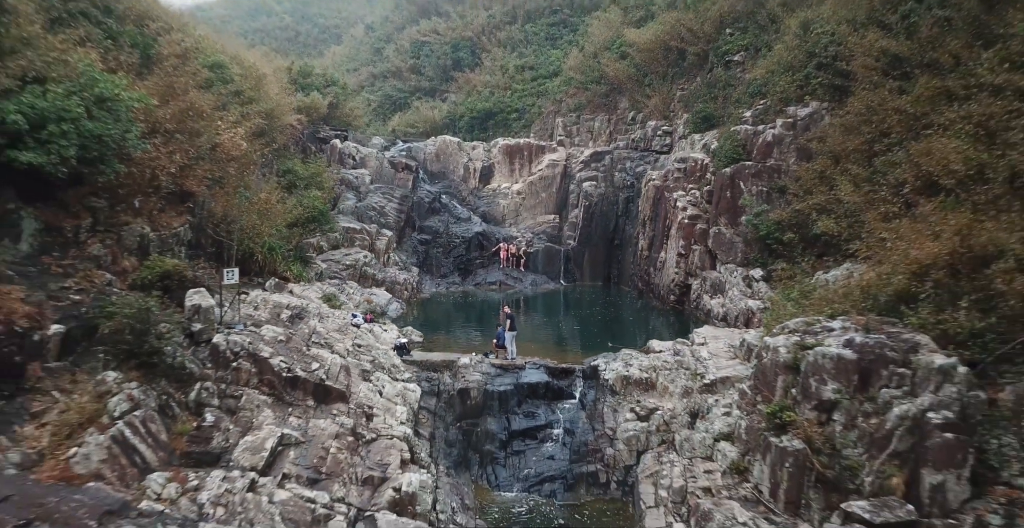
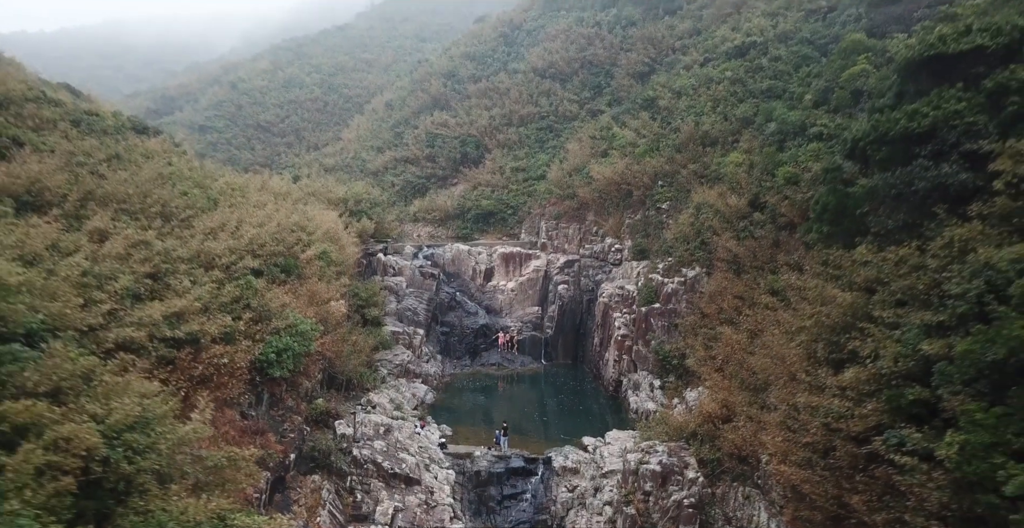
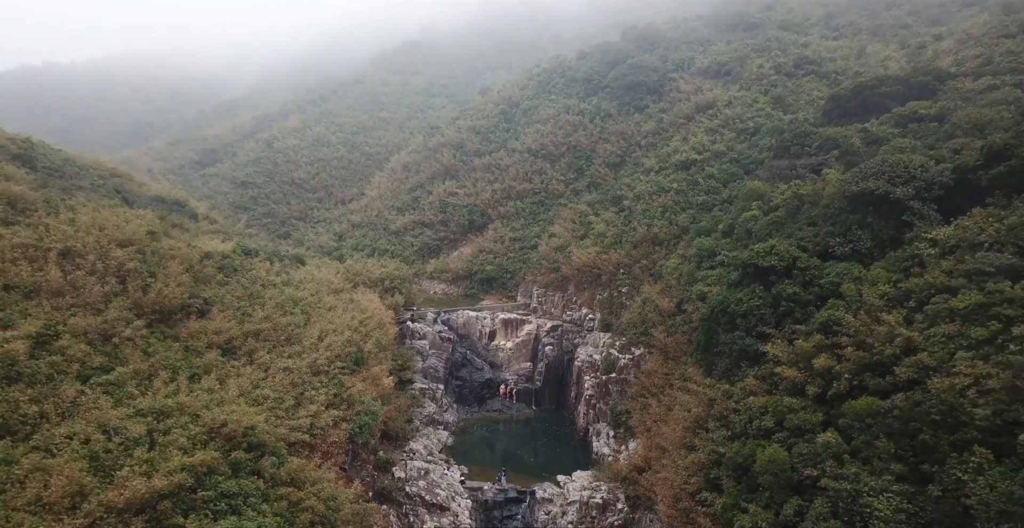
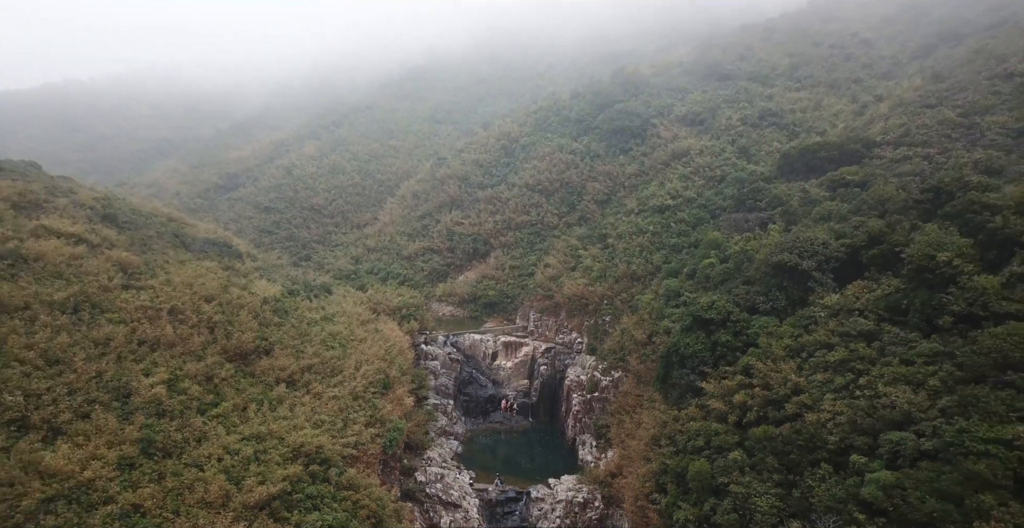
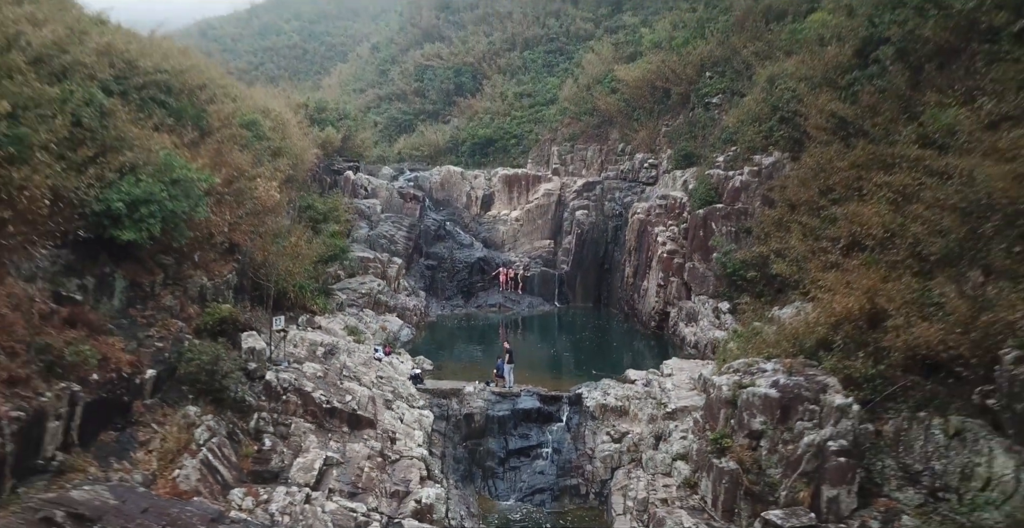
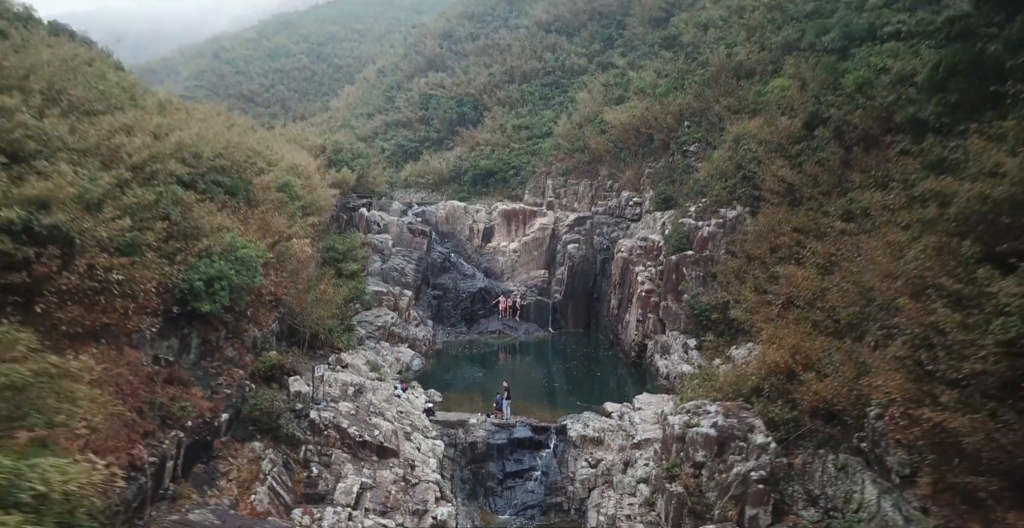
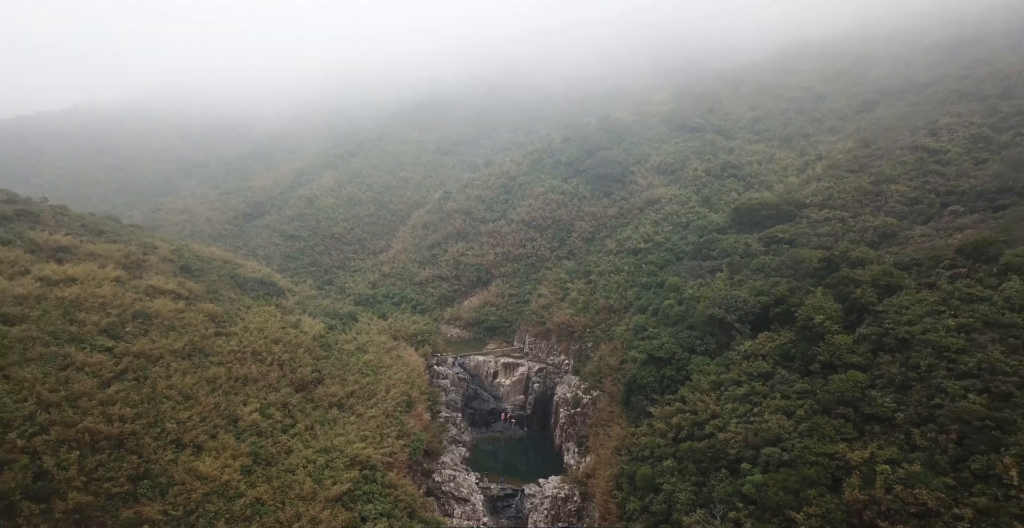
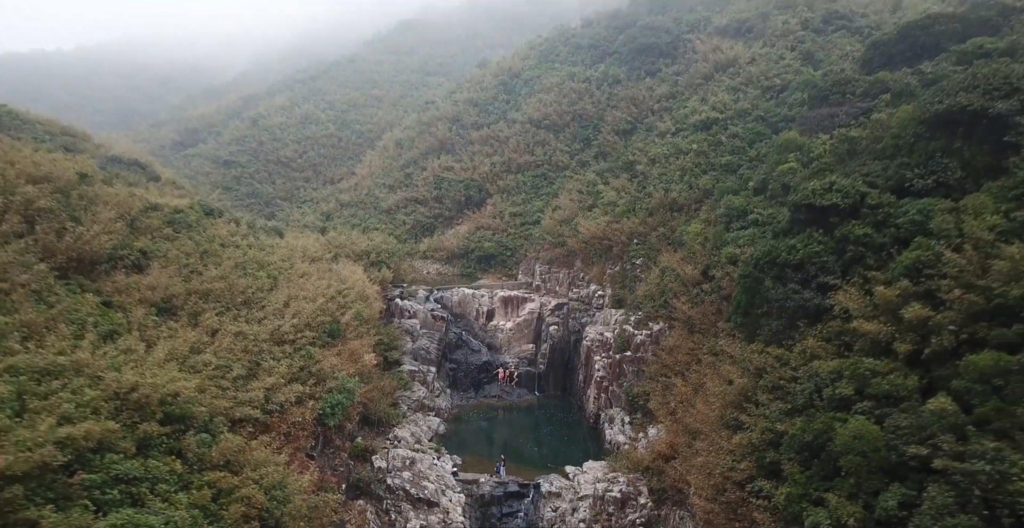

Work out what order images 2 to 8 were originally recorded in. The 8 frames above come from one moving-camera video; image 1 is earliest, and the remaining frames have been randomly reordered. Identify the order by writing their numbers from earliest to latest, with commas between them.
5, 6, 2, 8, 3, 4, 7
